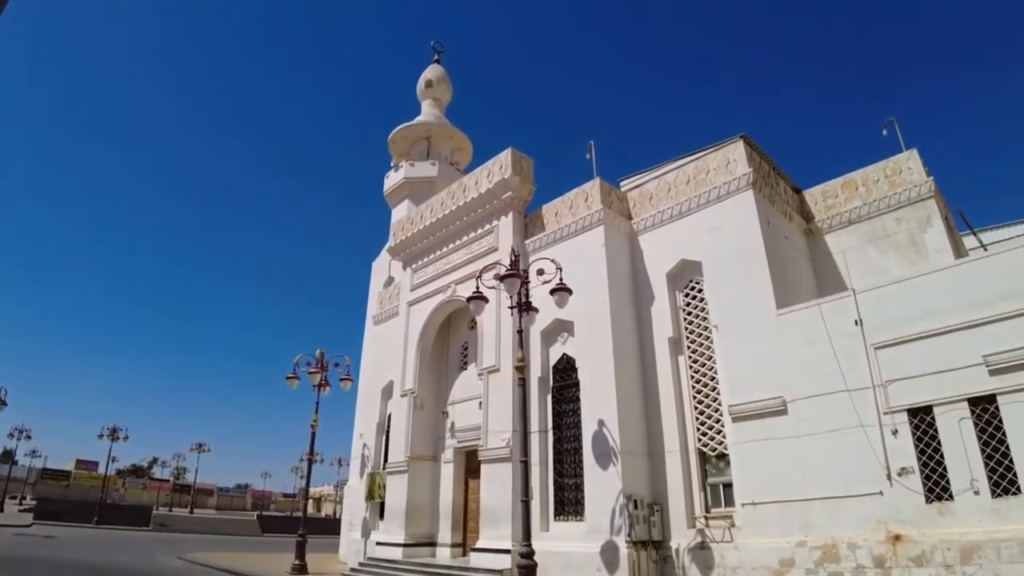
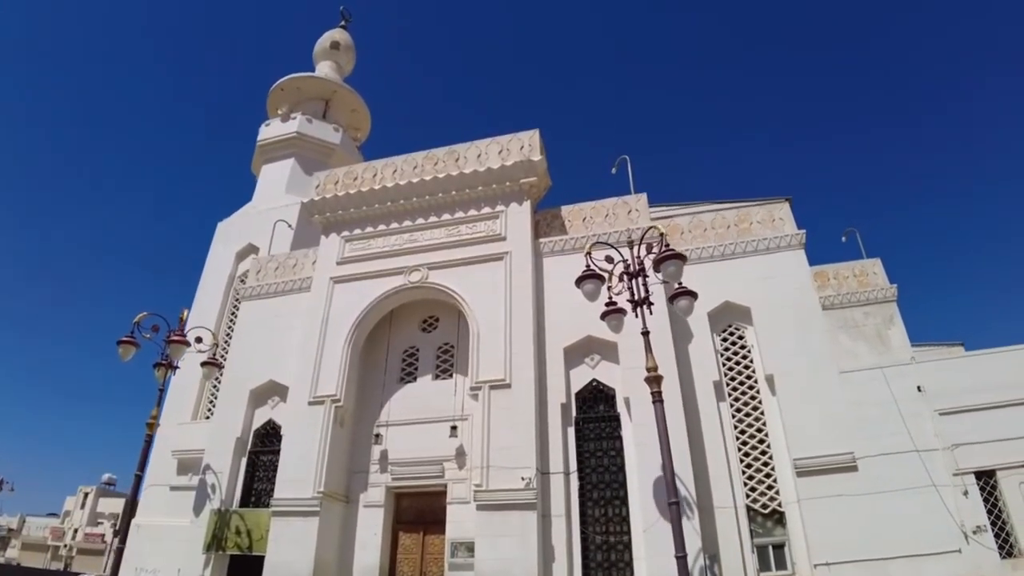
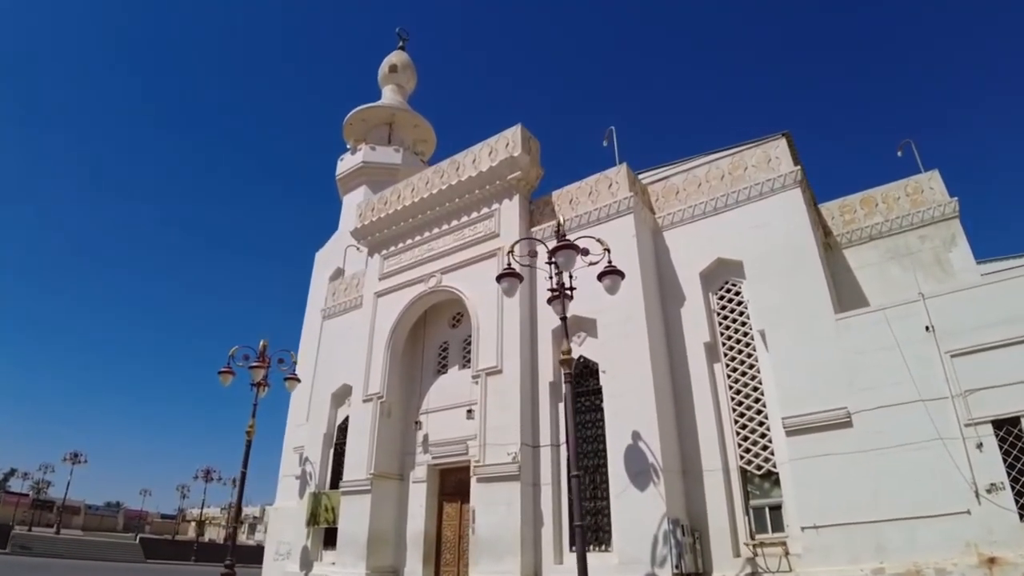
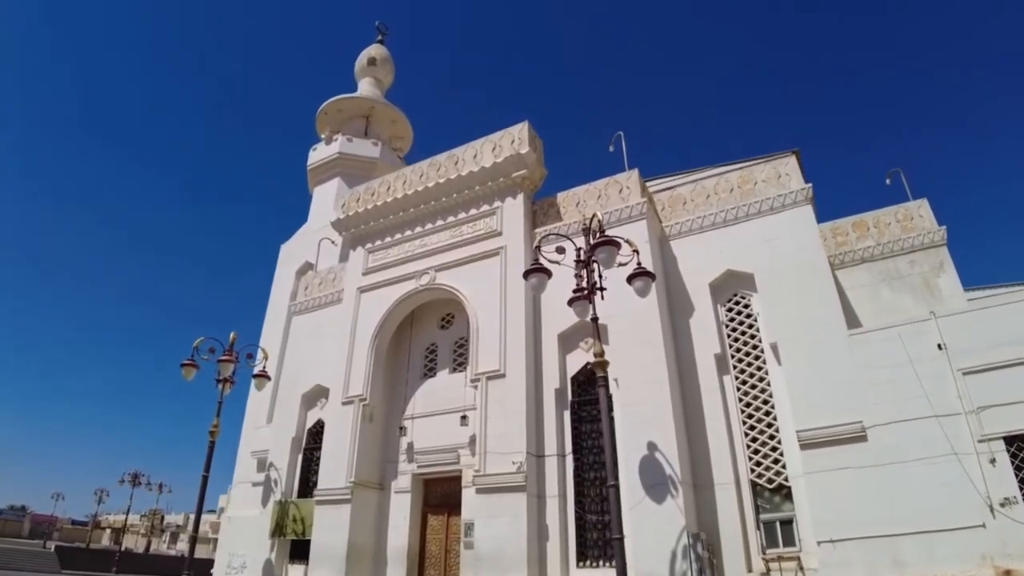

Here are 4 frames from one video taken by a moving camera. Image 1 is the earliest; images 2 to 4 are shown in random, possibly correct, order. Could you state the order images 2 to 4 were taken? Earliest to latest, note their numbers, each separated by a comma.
3, 4, 2
